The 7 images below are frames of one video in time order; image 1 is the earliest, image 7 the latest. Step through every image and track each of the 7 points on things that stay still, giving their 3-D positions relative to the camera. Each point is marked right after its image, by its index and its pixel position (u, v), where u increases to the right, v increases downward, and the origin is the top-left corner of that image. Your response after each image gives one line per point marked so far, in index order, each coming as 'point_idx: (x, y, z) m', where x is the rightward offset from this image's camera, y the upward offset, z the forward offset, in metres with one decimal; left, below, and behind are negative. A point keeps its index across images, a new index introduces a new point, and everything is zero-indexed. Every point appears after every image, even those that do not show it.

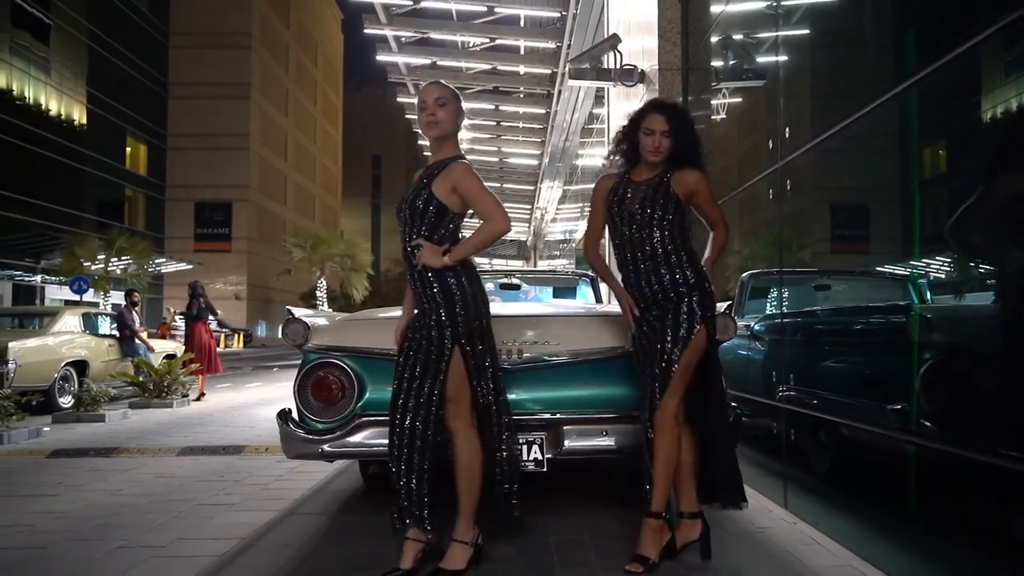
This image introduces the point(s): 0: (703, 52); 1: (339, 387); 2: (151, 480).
0: (+1.9, +2.3, +8.0) m
1: (-0.8, -0.4, +3.7) m
2: (-2.5, -1.3, +5.6) m
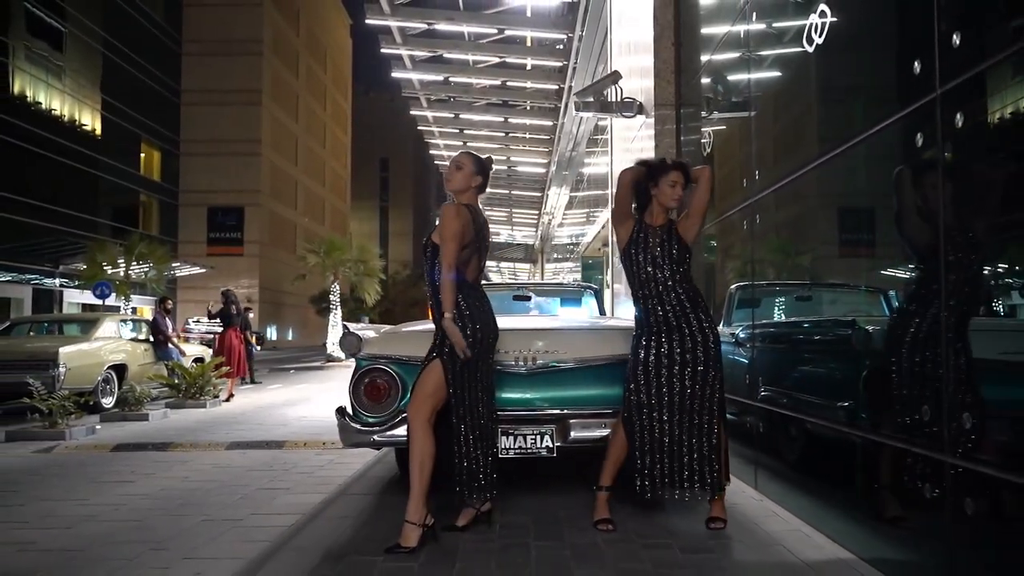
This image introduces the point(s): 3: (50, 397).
0: (+2.0, +2.2, +8.8) m
1: (-0.7, -0.5, +4.5) m
2: (-2.4, -1.4, +6.5) m
3: (-5.0, -1.2, +9.0) m
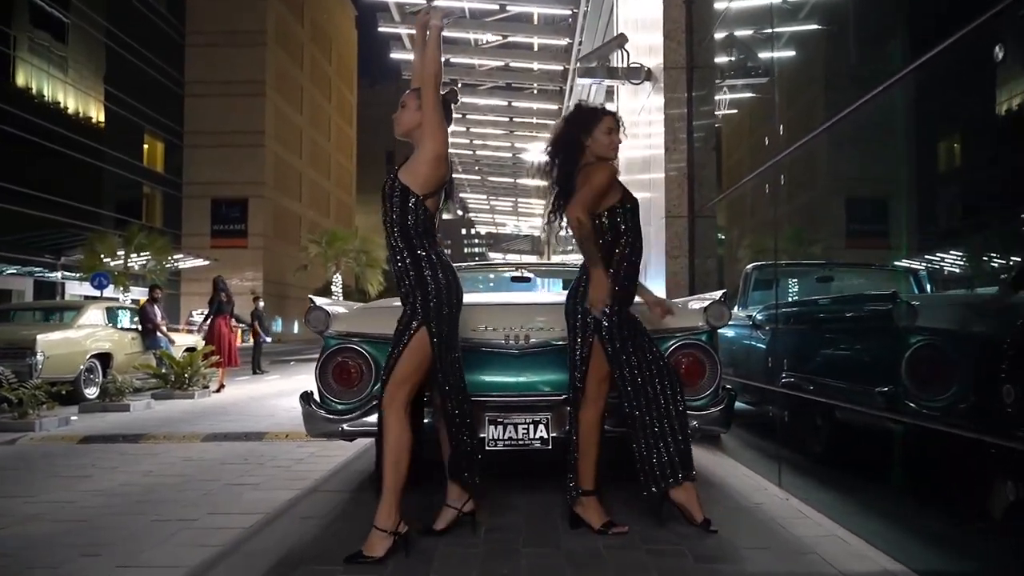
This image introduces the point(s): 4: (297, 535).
0: (+2.0, +2.3, +8.2) m
1: (-0.7, -0.4, +3.9) m
2: (-2.4, -1.3, +5.9) m
3: (-5.0, -1.0, +8.4) m
4: (-1.0, -1.1, +3.8) m
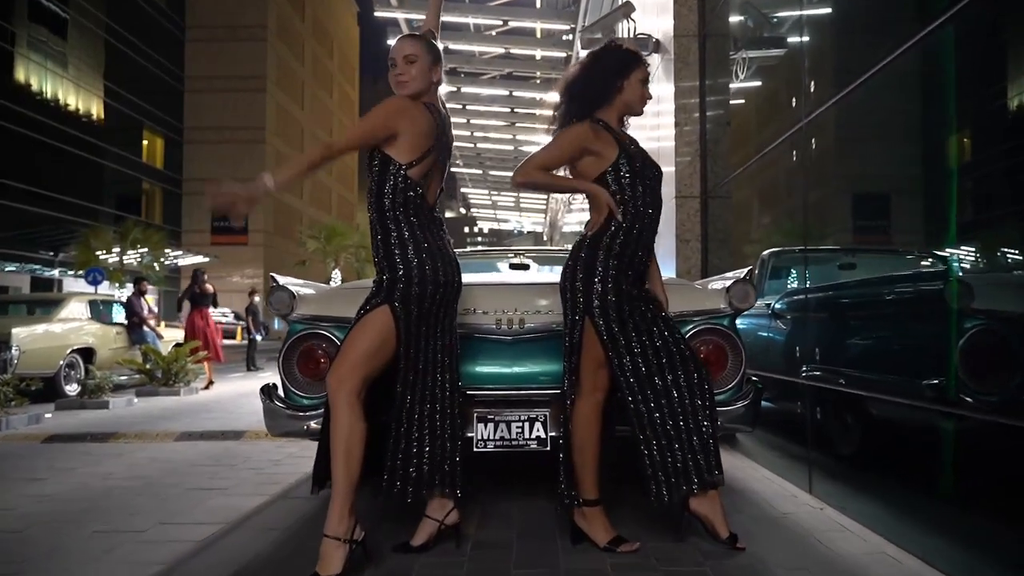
0: (+2.0, +2.4, +7.6) m
1: (-0.8, -0.3, +3.4) m
2: (-2.4, -1.2, +5.4) m
3: (-5.0, -0.9, +8.0) m
4: (-1.0, -1.1, +3.3) m
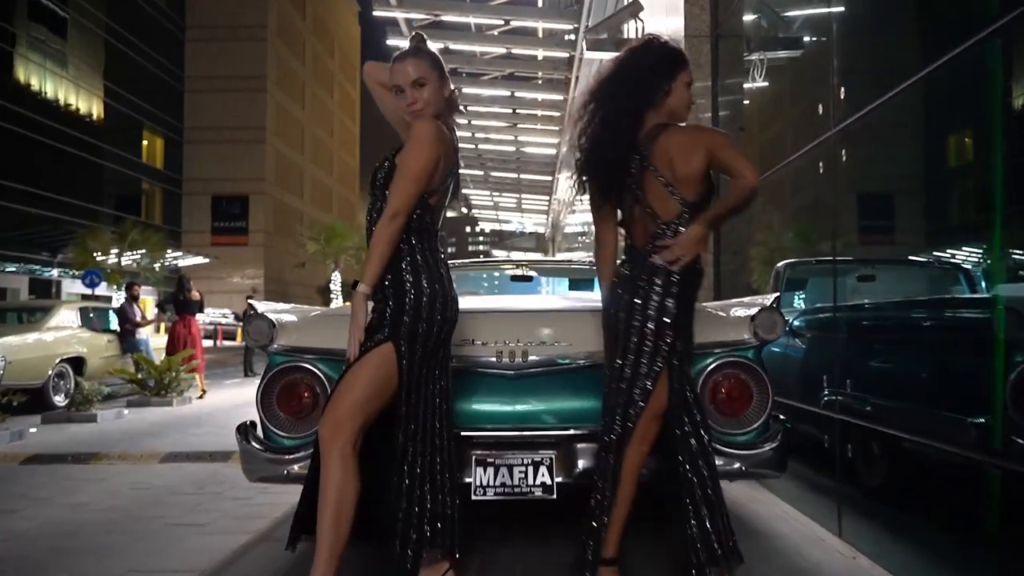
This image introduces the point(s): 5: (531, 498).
0: (+2.0, +2.3, +7.3) m
1: (-0.8, -0.4, +3.1) m
2: (-2.4, -1.3, +5.1) m
3: (-5.0, -1.0, +7.6) m
4: (-1.0, -1.2, +3.0) m
5: (+0.1, -0.8, +3.3) m
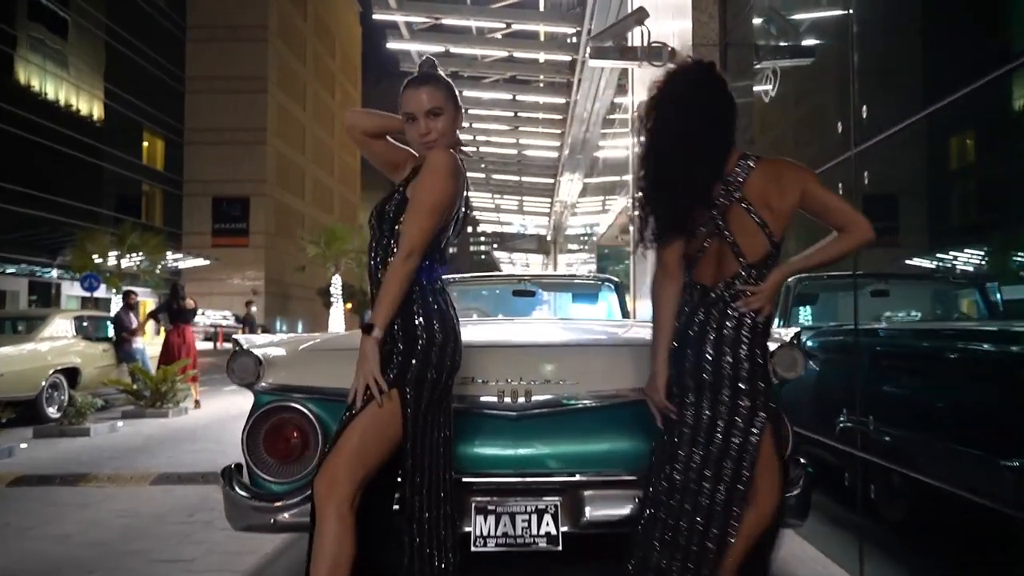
0: (+2.0, +2.2, +7.1) m
1: (-0.7, -0.5, +2.9) m
2: (-2.4, -1.4, +4.9) m
3: (-5.0, -1.1, +7.5) m
4: (-1.0, -1.3, +2.8) m
5: (+0.1, -0.9, +3.1) m
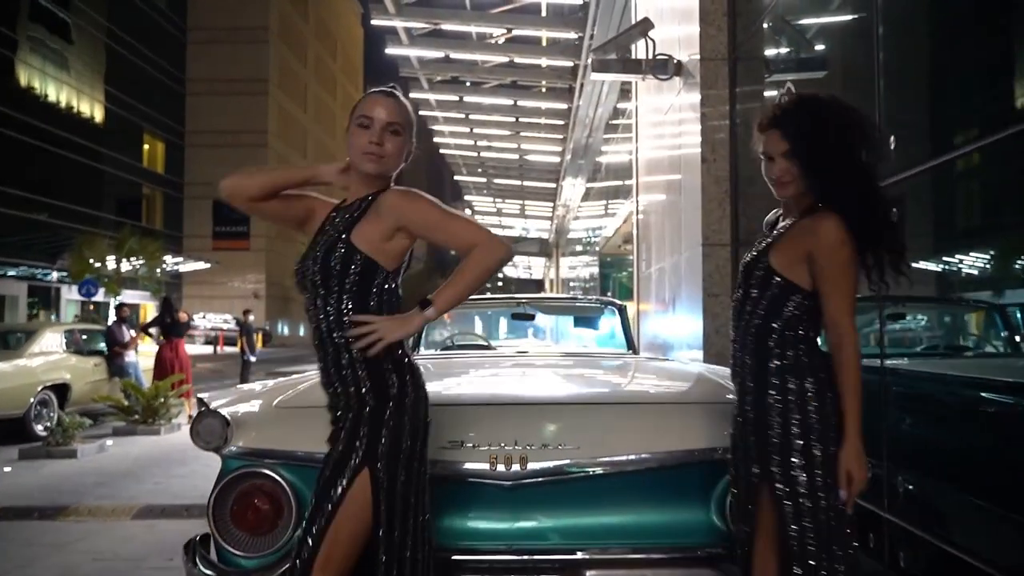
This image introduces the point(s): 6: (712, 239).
0: (+2.0, +2.1, +6.8) m
1: (-0.8, -0.7, +2.6) m
2: (-2.4, -1.6, +4.7) m
3: (-5.0, -1.3, +7.2) m
4: (-1.0, -1.4, +2.5) m
5: (+0.1, -1.1, +2.9) m
6: (+1.7, +0.5, +7.3) m
